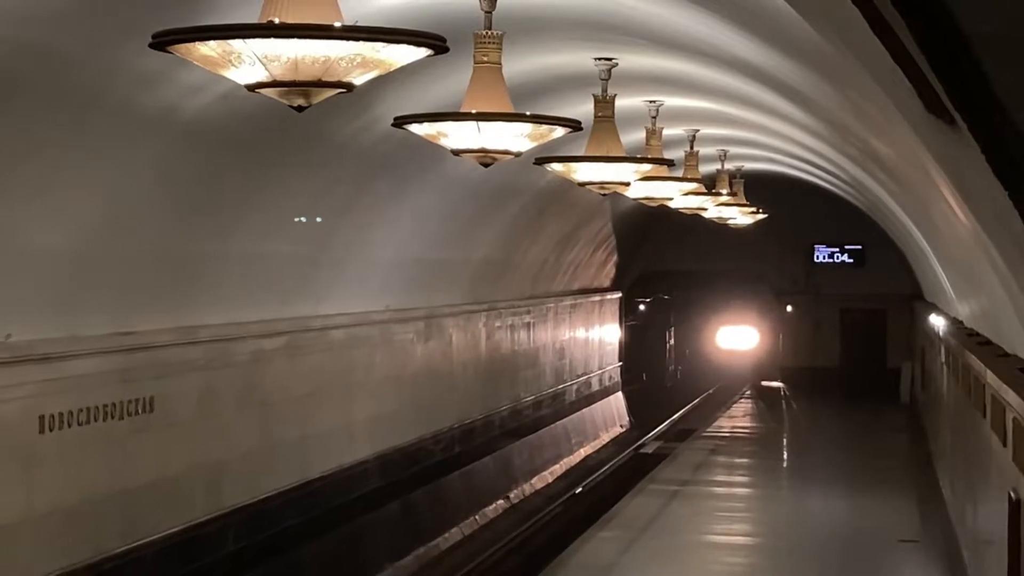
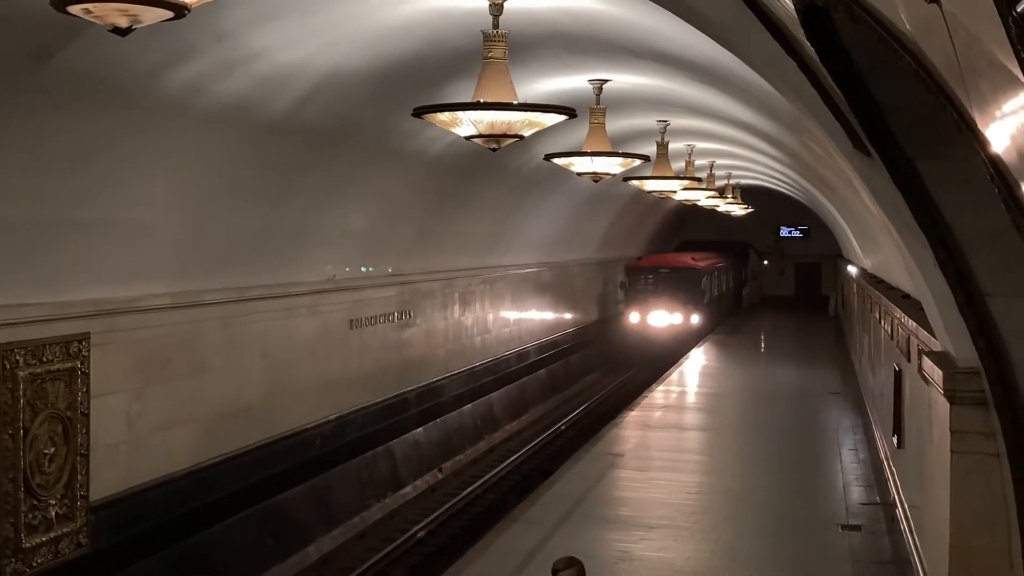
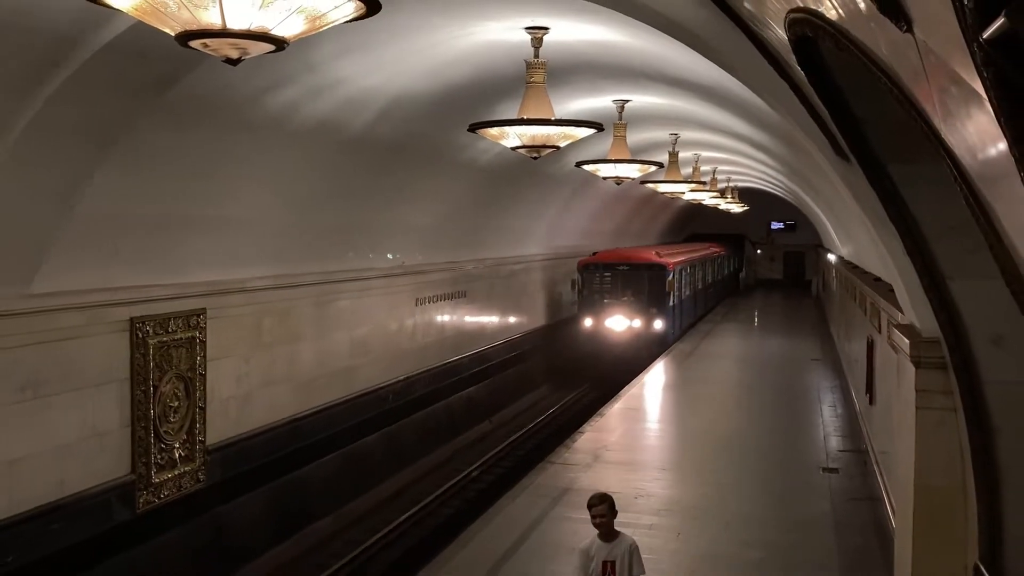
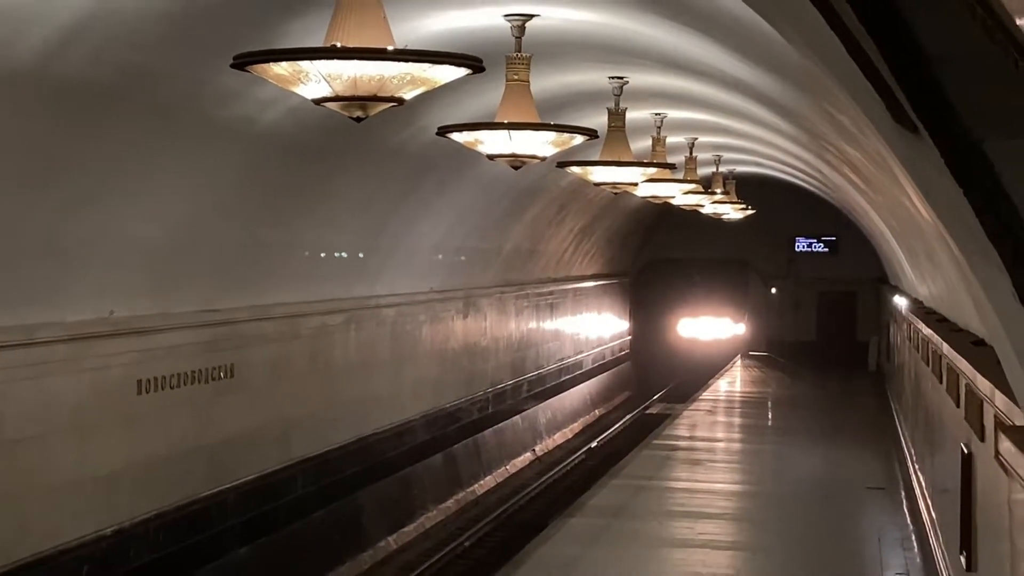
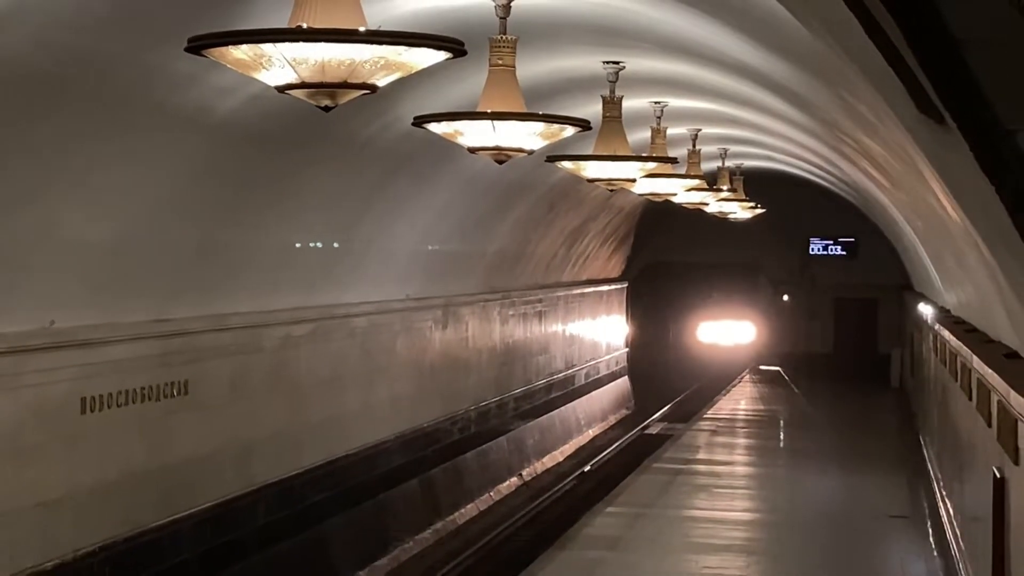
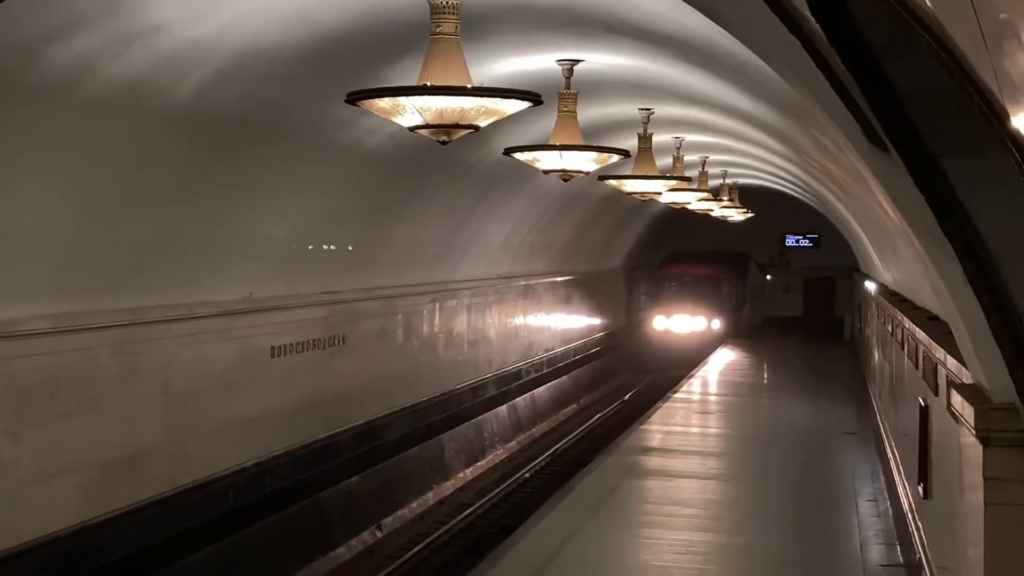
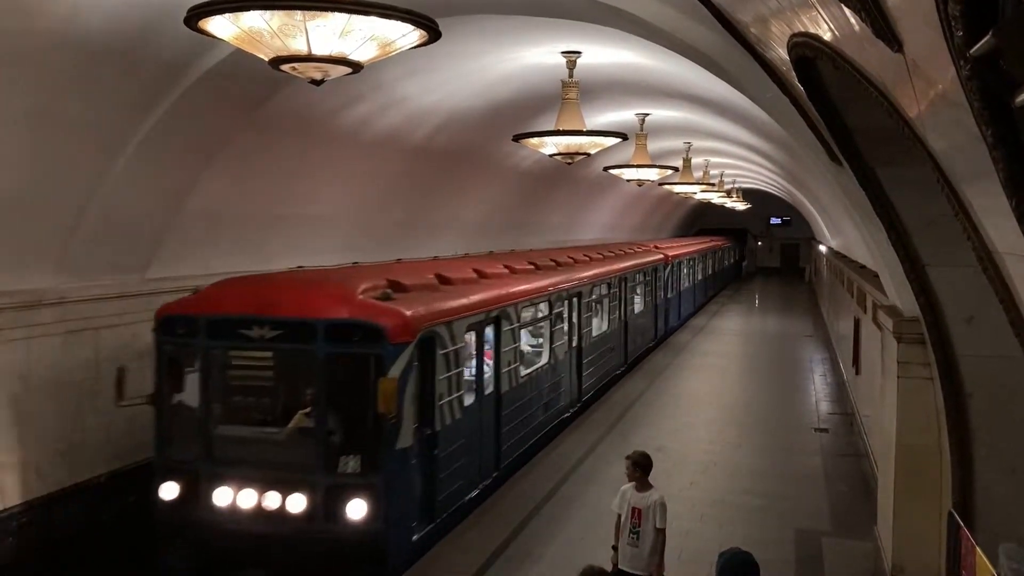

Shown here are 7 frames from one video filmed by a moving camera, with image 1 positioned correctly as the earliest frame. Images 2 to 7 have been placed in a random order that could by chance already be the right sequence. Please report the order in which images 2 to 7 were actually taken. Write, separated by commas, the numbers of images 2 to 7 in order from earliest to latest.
5, 4, 6, 2, 3, 7
